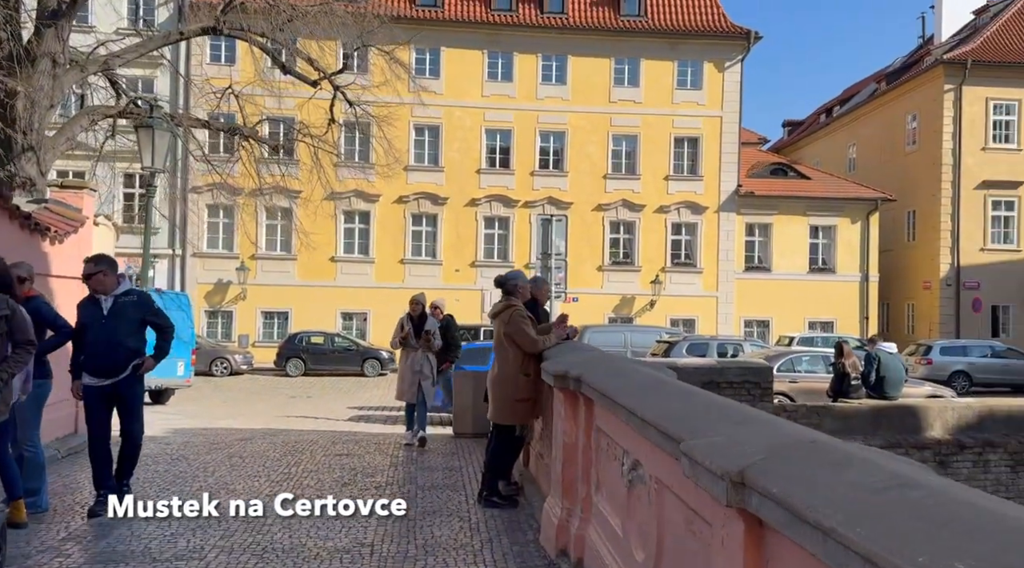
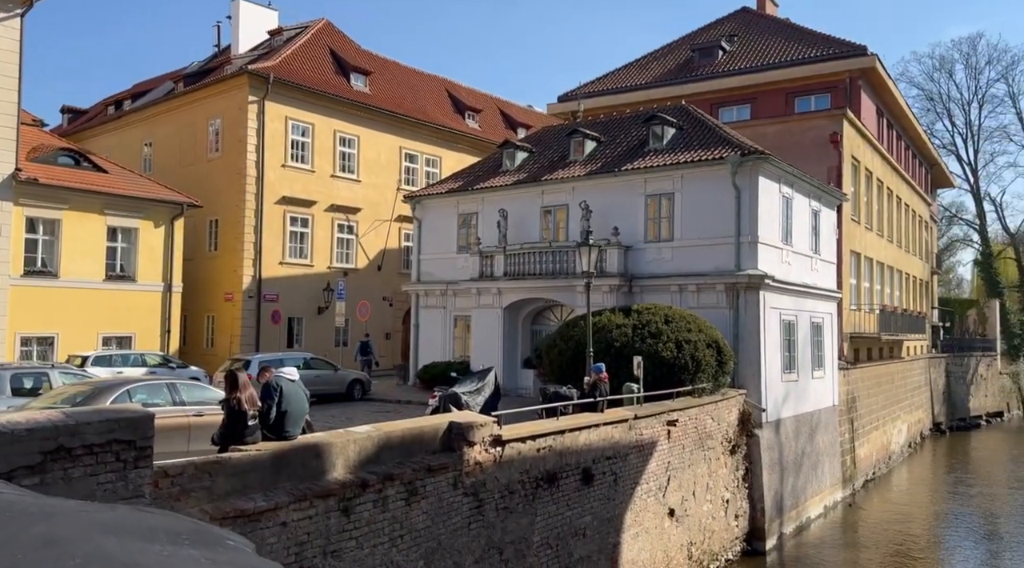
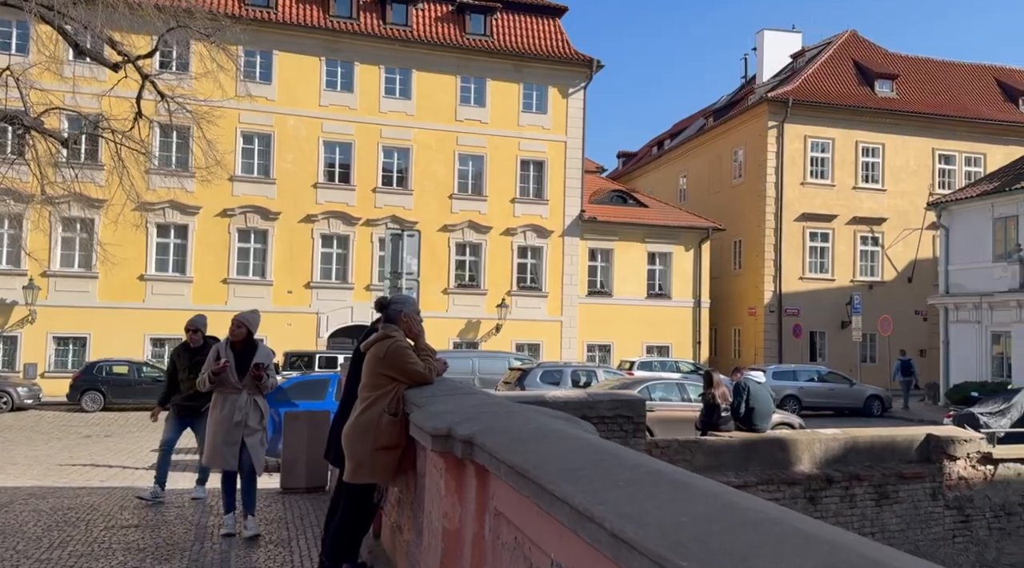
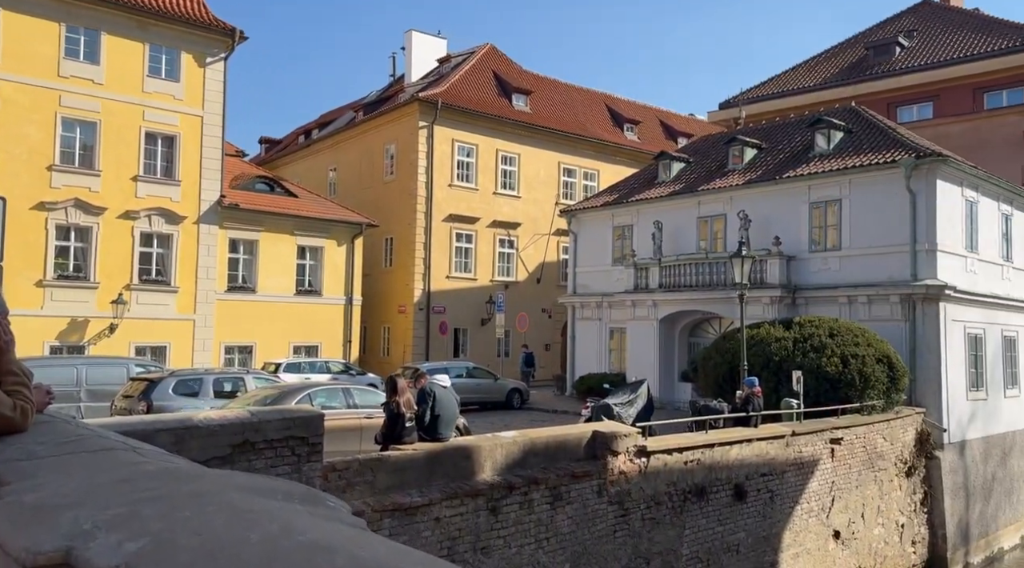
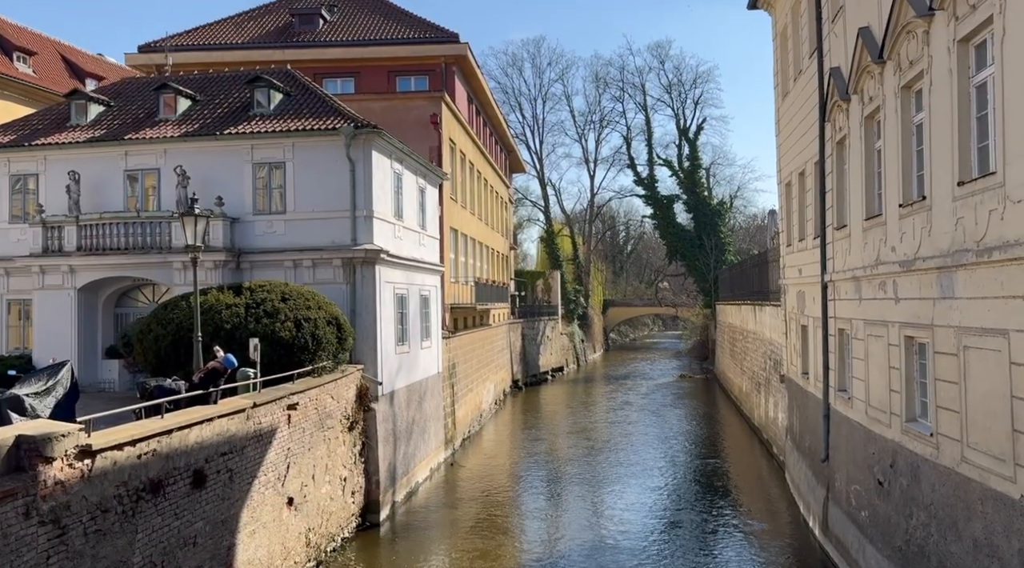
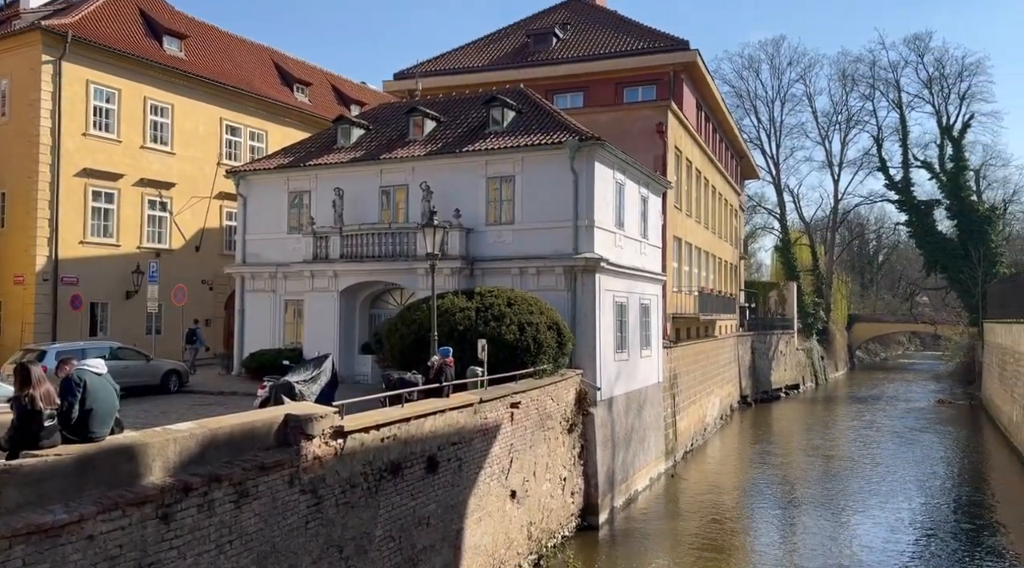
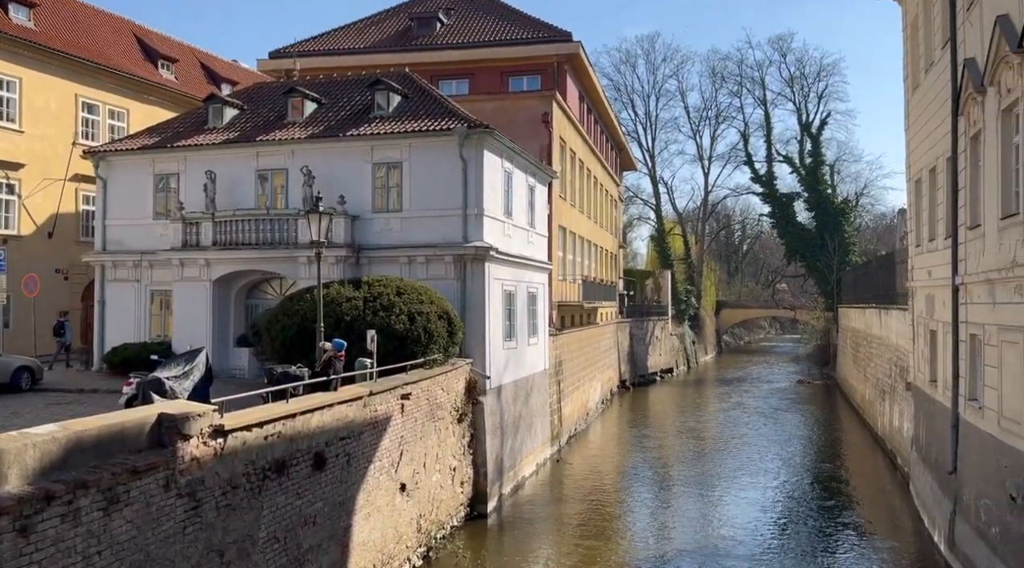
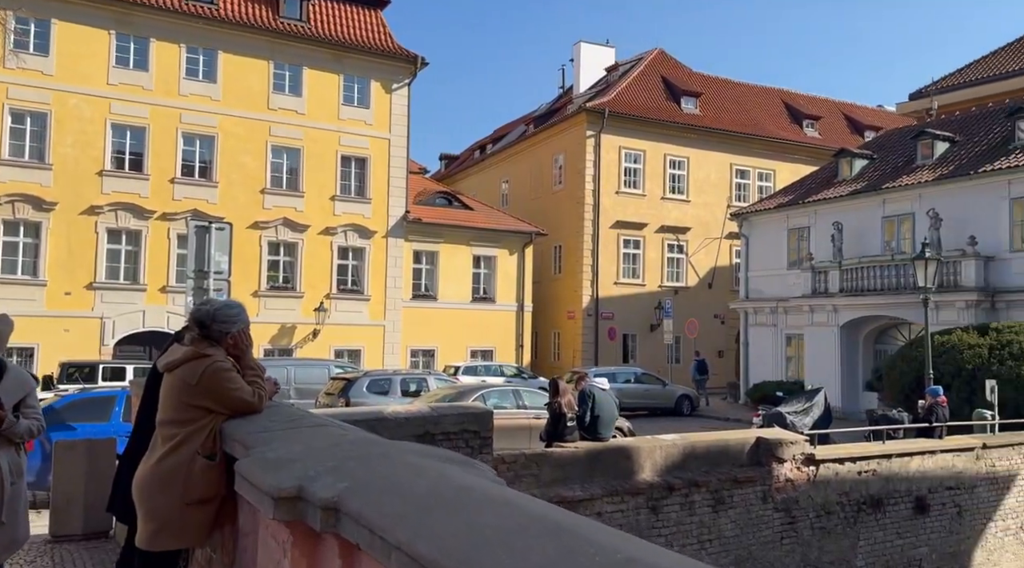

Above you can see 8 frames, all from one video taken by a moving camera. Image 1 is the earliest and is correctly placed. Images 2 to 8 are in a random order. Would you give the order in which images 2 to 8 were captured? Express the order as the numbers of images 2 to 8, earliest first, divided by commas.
3, 8, 4, 2, 6, 7, 5
